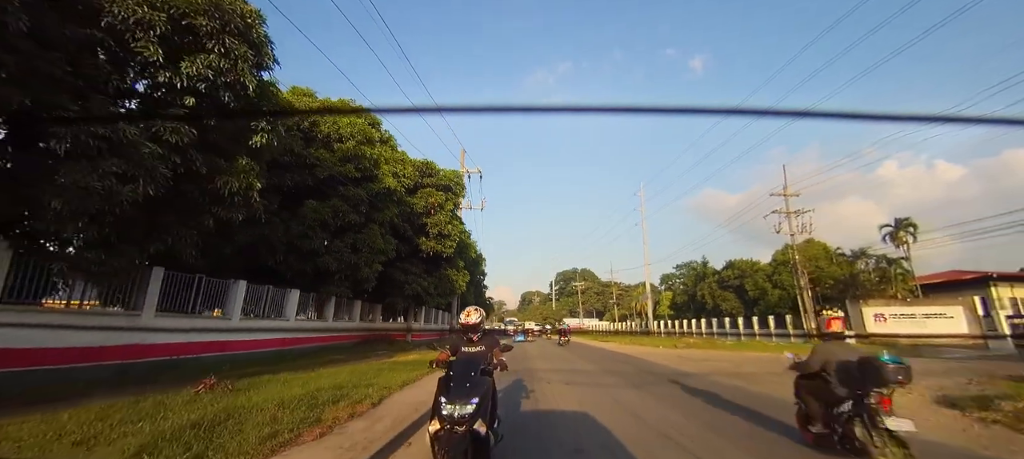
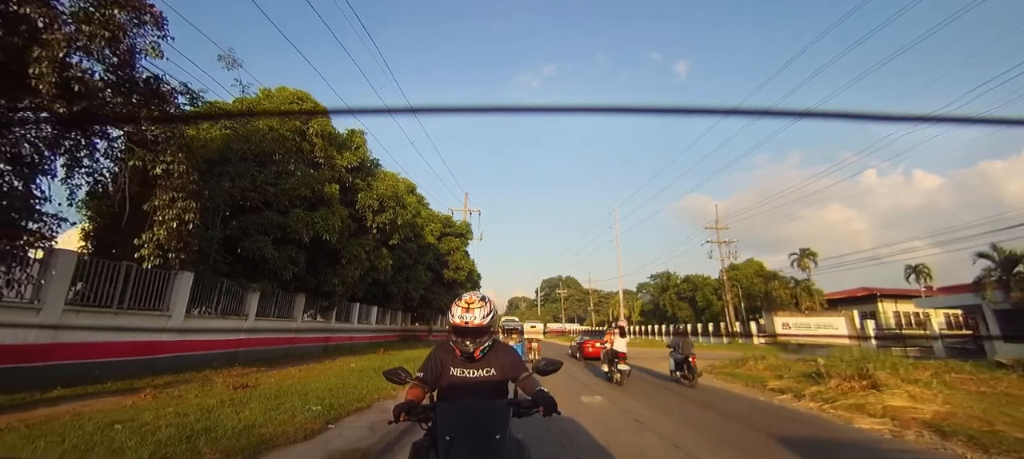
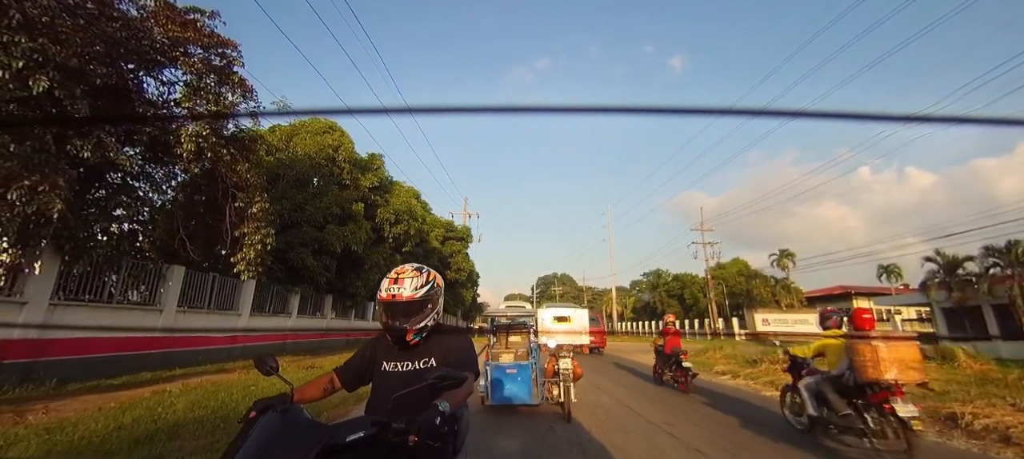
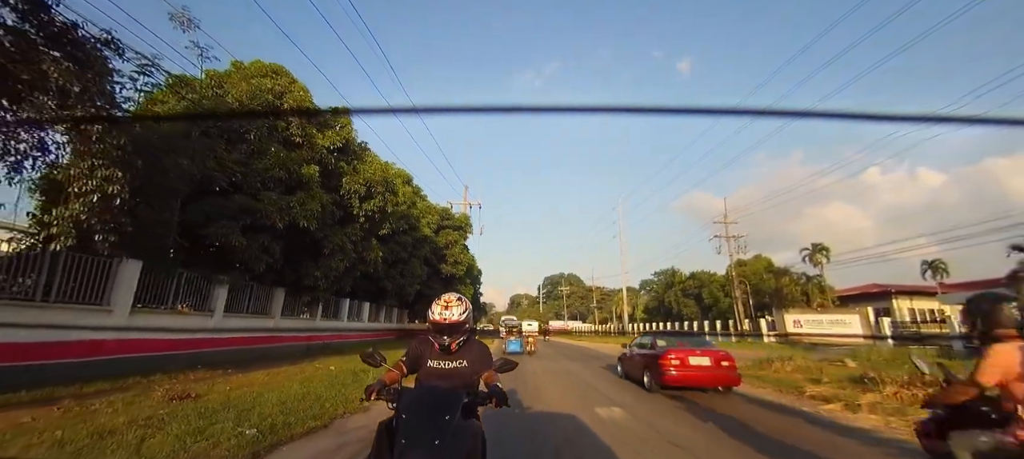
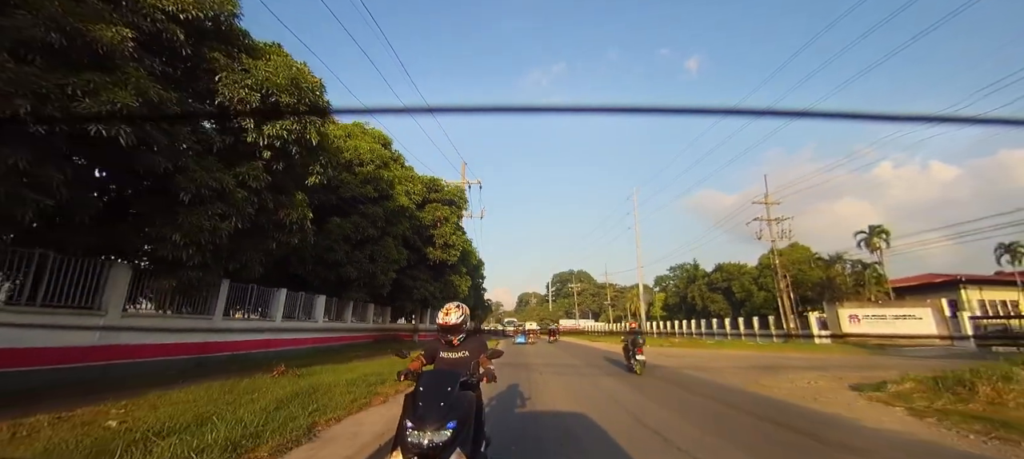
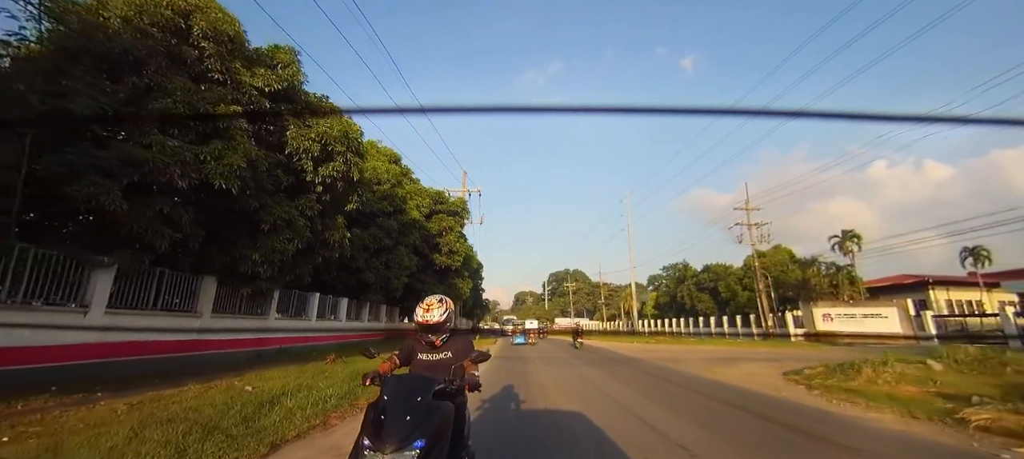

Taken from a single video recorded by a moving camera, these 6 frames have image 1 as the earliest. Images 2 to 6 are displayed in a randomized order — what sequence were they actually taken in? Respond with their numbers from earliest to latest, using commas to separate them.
5, 6, 4, 2, 3
